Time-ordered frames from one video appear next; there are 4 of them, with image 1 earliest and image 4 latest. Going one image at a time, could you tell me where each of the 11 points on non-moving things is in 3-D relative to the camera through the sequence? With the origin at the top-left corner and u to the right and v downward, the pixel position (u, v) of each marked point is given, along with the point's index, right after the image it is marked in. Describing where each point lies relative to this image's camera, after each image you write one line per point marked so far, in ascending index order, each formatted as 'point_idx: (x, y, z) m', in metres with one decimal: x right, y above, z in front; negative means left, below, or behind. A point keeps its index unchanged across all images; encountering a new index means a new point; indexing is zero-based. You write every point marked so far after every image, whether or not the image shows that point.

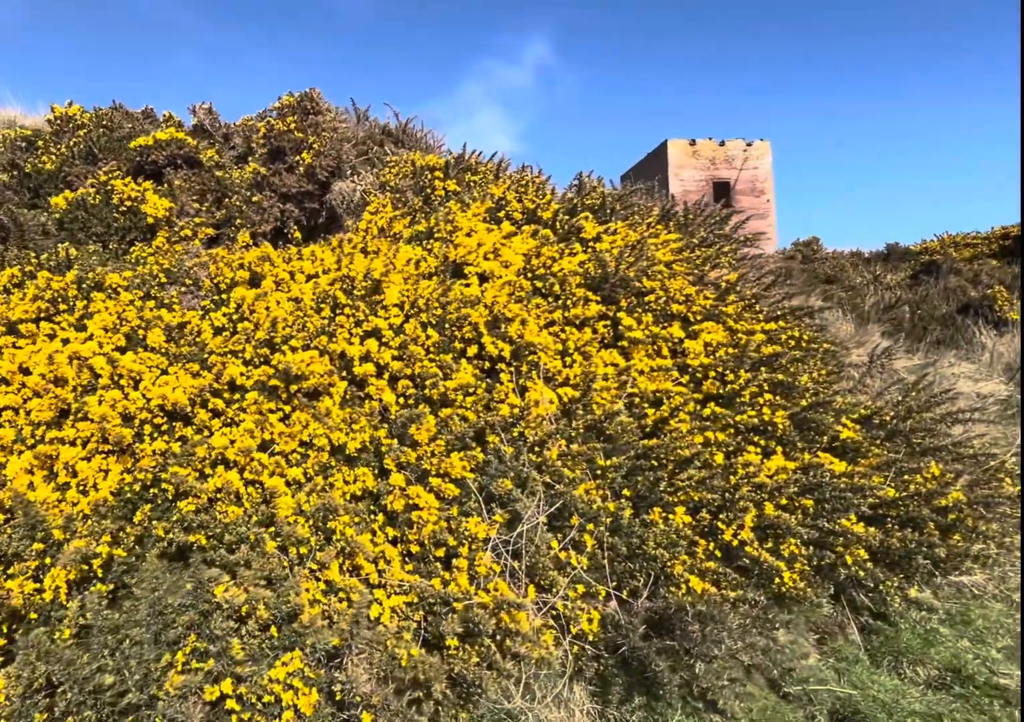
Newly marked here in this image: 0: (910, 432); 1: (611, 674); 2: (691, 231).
0: (+2.5, -0.4, +3.7) m
1: (+0.5, -1.5, +2.9) m
2: (+1.9, +1.3, +6.4) m
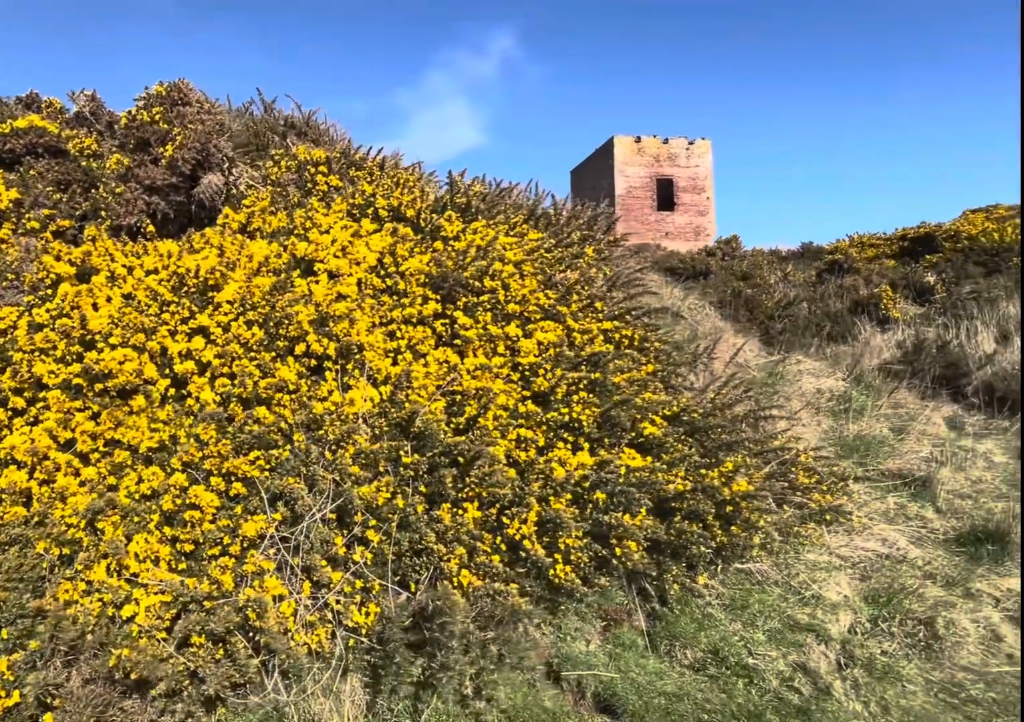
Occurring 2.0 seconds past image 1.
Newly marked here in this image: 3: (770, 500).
0: (+1.3, -0.5, +4.0) m
1: (-0.6, -1.5, +3.1) m
2: (+0.6, +1.3, +6.6) m
3: (+1.6, -0.9, +3.8) m
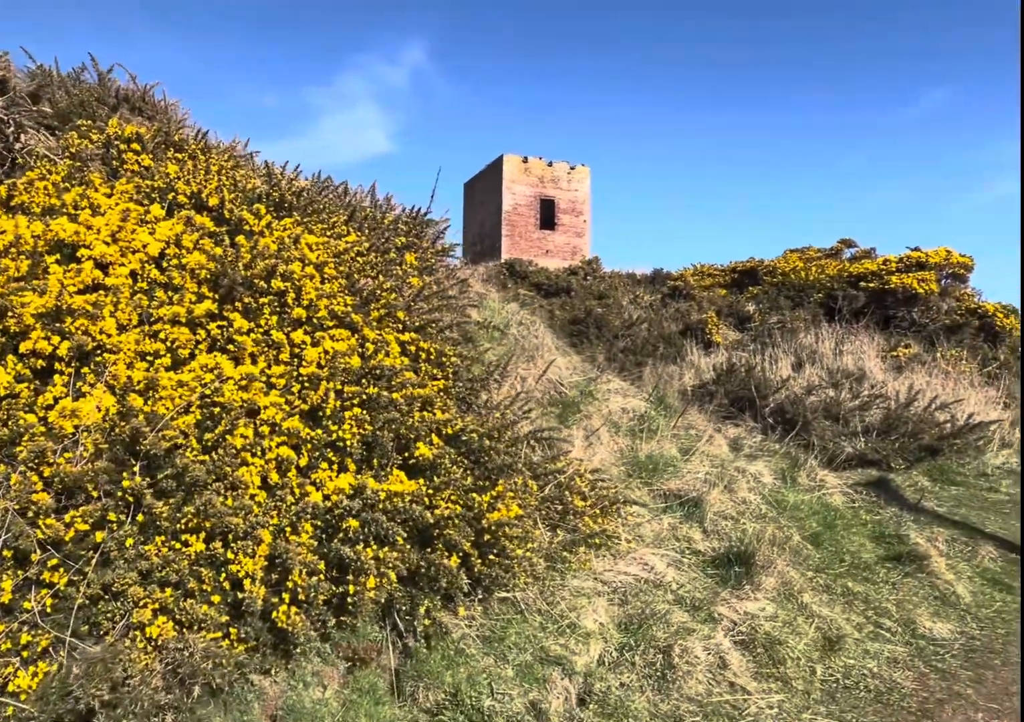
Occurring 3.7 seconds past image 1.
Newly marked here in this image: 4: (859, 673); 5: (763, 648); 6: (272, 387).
0: (-0.1, -0.6, +3.9) m
1: (-1.9, -1.5, +2.5) m
2: (-1.3, +1.2, +6.3) m
3: (+0.2, -1.0, +3.7) m
4: (+1.7, -1.5, +3.0) m
5: (+1.3, -1.5, +3.1) m
6: (-1.5, -0.2, +3.7) m
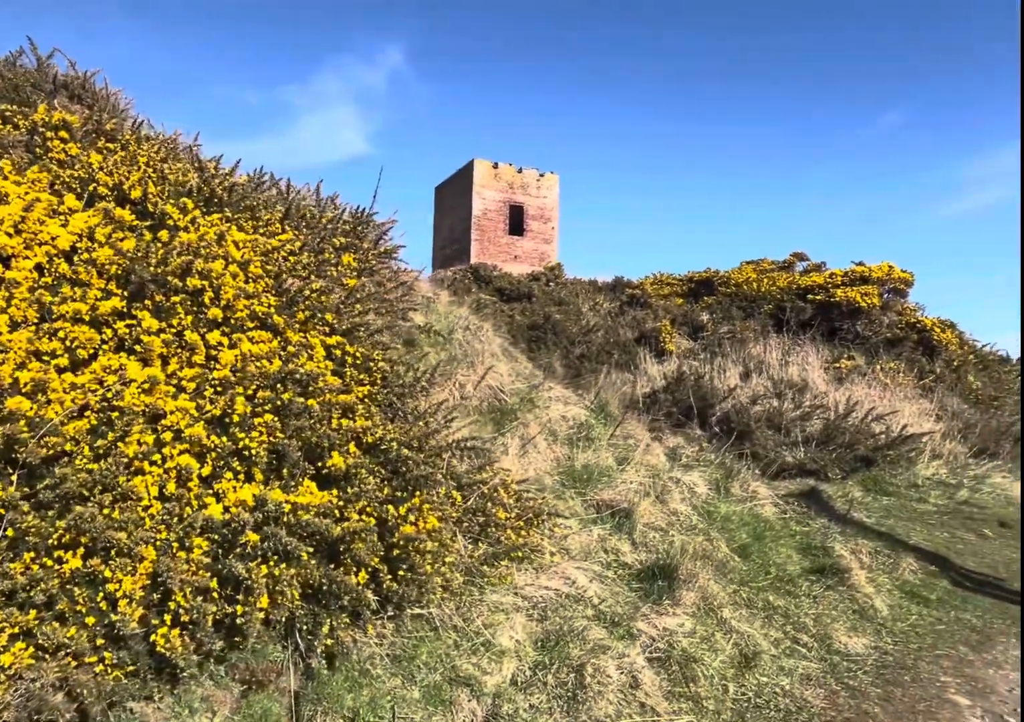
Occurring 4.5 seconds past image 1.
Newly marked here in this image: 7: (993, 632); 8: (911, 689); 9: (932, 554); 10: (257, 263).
0: (-0.6, -0.6, +3.7) m
1: (-2.3, -1.5, +2.3) m
2: (-1.9, +1.2, +6.1) m
3: (-0.3, -1.0, +3.6) m
4: (+1.2, -1.6, +2.9) m
5: (+0.8, -1.5, +3.0) m
6: (-1.9, -0.2, +3.5) m
7: (+2.7, -1.5, +3.4) m
8: (+1.9, -1.6, +2.9) m
9: (+3.0, -1.4, +4.3) m
10: (-2.0, +0.7, +4.7) m
